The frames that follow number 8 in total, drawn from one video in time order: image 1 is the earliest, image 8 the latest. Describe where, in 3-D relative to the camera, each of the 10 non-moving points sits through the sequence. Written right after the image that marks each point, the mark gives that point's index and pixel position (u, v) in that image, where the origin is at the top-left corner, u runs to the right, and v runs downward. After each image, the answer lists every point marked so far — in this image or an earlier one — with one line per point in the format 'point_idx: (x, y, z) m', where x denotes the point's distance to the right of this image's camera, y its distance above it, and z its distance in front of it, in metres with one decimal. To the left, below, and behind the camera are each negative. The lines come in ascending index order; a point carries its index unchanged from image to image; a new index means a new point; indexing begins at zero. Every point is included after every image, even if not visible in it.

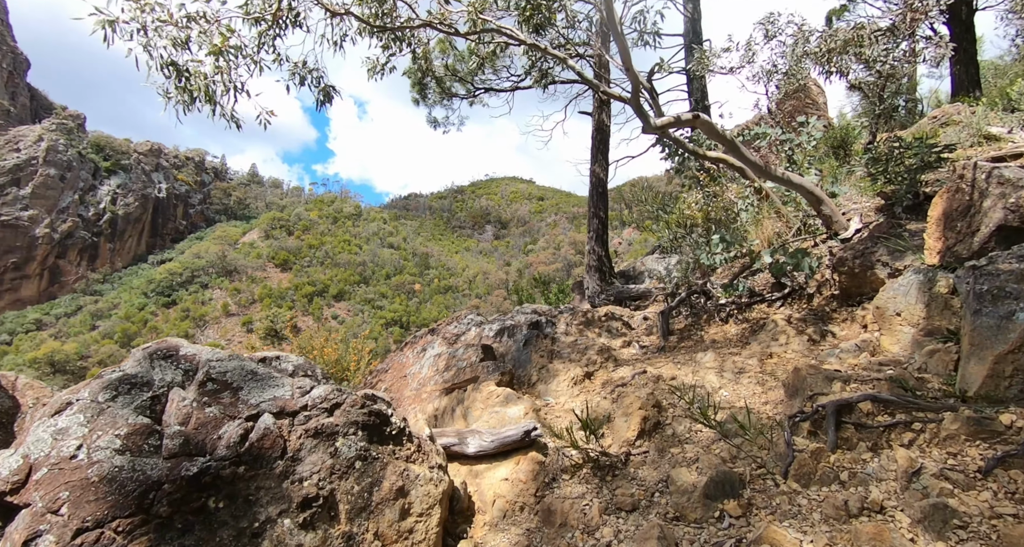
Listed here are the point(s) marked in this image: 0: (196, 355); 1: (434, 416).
0: (-1.5, -0.4, +2.4) m
1: (-0.6, -1.1, +4.2) m
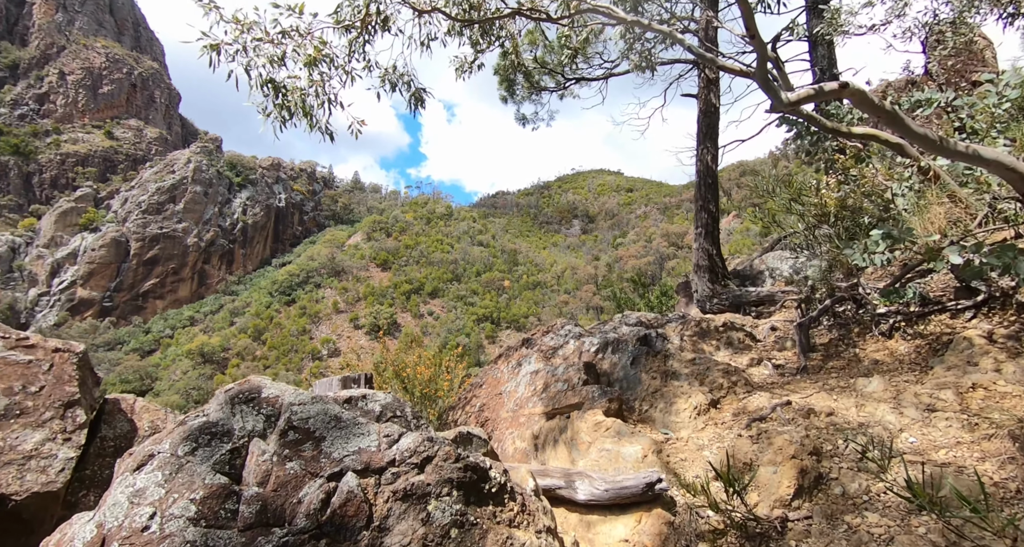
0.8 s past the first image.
0: (-1.0, -0.5, +2.2) m
1: (+0.2, -1.2, +3.8) m
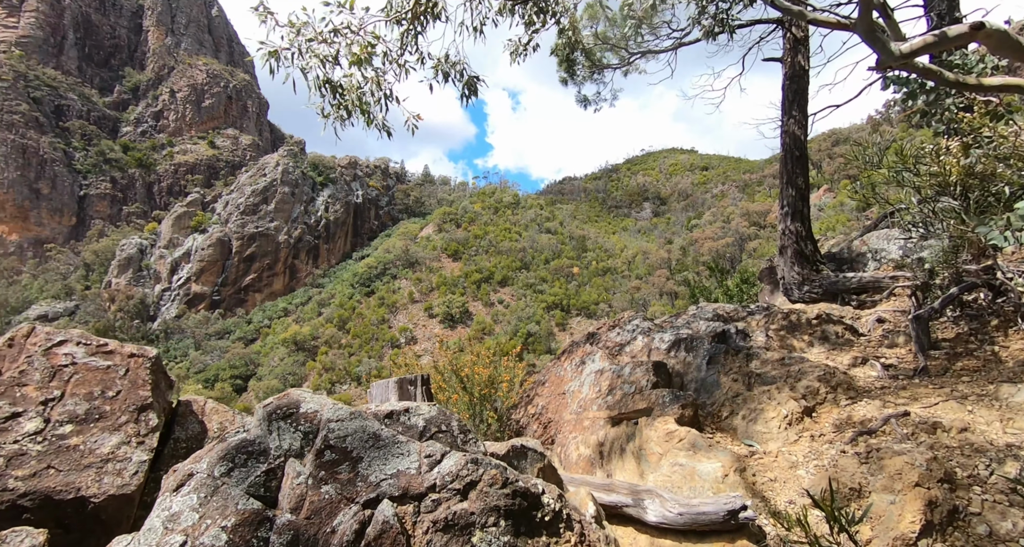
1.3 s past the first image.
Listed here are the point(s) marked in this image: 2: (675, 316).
0: (-0.8, -0.5, +2.1) m
1: (+0.6, -1.2, +3.5) m
2: (+1.6, -0.5, +5.2) m
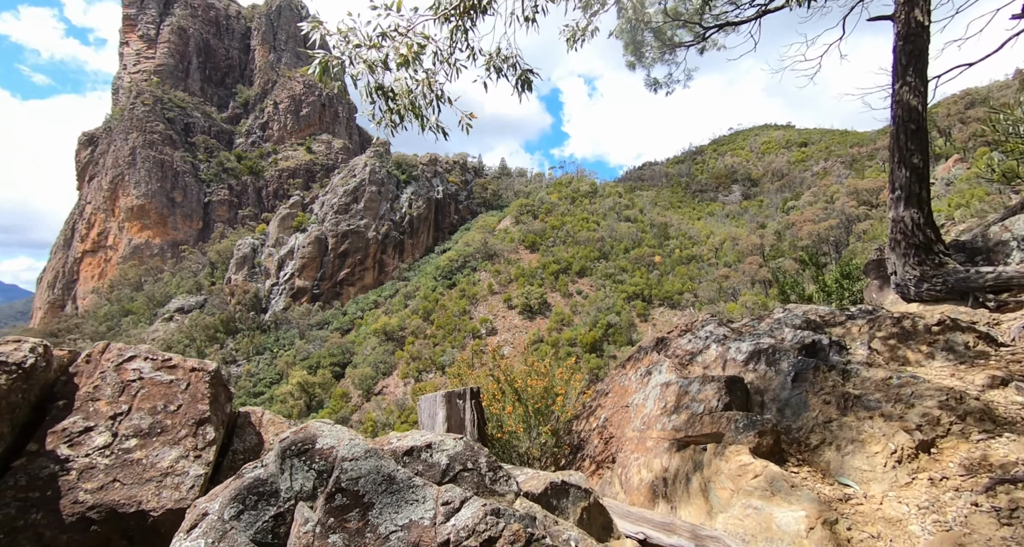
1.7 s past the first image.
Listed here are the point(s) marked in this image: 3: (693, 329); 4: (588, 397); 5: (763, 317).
0: (-0.7, -0.6, +1.9) m
1: (+0.9, -1.2, +3.1) m
2: (+2.2, -0.5, +4.6) m
3: (+1.6, -0.5, +4.7) m
4: (+0.7, -1.1, +4.9) m
5: (+2.3, -0.4, +4.8) m
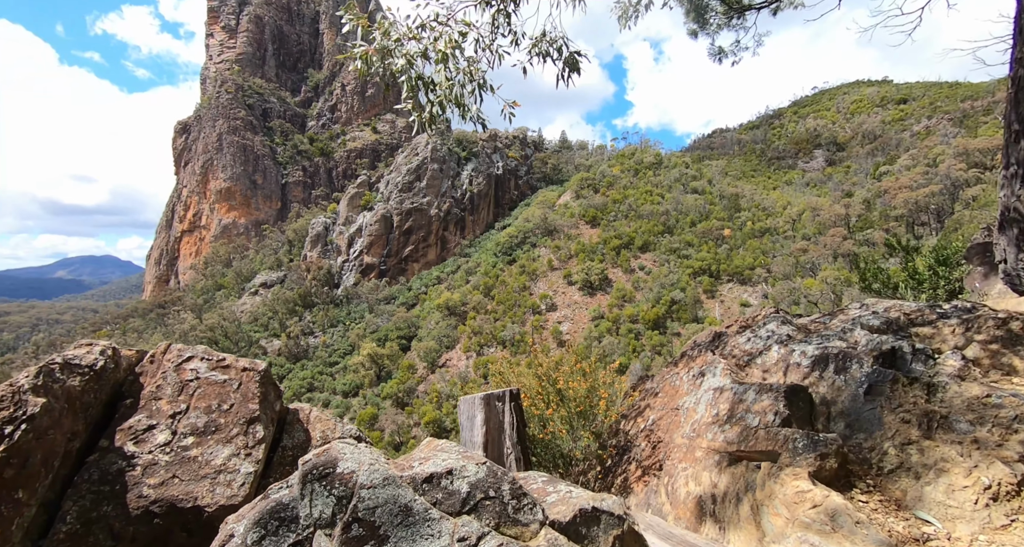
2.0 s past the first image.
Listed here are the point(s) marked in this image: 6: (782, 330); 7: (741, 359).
0: (-0.6, -0.7, +1.9) m
1: (+1.1, -1.3, +3.0) m
2: (+2.5, -0.4, +4.3) m
3: (+2.0, -0.4, +4.4) m
4: (+1.1, -1.1, +4.7) m
5: (+2.7, -0.3, +4.4) m
6: (+2.1, -0.4, +4.2) m
7: (+1.8, -0.7, +4.1) m
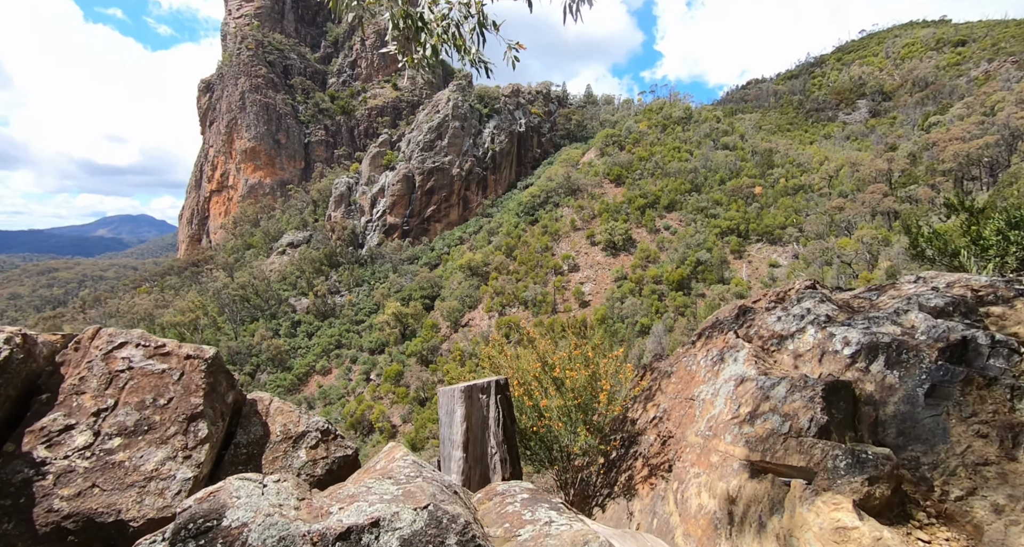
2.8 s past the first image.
0: (-0.7, -0.7, +1.4) m
1: (+1.0, -1.1, +2.5) m
2: (+2.5, -0.2, +3.6) m
3: (+2.0, -0.2, +3.8) m
4: (+1.1, -0.8, +4.2) m
5: (+2.7, -0.1, +3.8) m
6: (+2.1, -0.2, +3.6) m
7: (+1.7, -0.5, +3.5) m
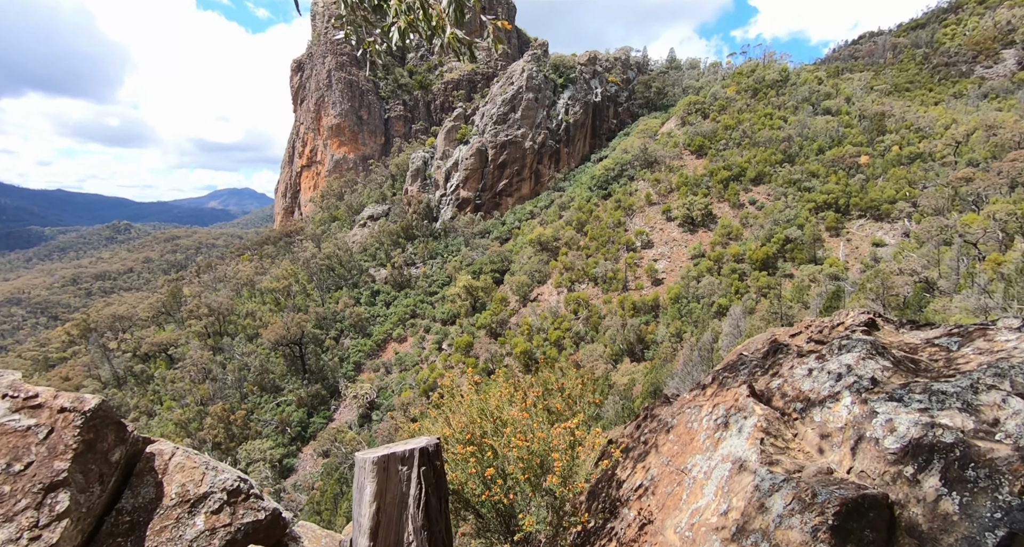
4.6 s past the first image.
0: (-1.3, -1.0, +1.0) m
1: (+0.5, -1.4, +1.8) m
2: (+2.2, -0.4, +2.7) m
3: (+1.7, -0.4, +2.9) m
4: (+0.9, -1.0, +3.5) m
5: (+2.4, -0.4, +2.8) m
6: (+1.8, -0.5, +2.7) m
7: (+1.4, -0.7, +2.7) m
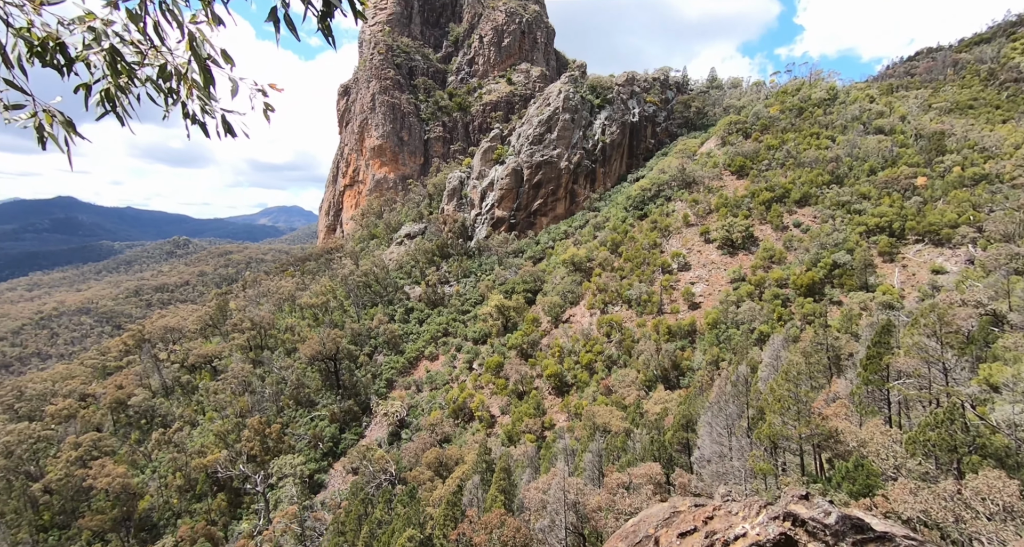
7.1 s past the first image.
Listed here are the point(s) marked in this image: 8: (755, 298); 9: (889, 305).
0: (-1.8, -1.0, +0.3) m
1: (+0.1, -1.5, +0.9) m
2: (+1.8, -0.6, +1.8) m
3: (+1.3, -0.6, +2.0) m
4: (+0.5, -1.2, +2.6) m
5: (+2.0, -0.5, +1.8) m
6: (+1.3, -0.7, +1.8) m
7: (+1.0, -0.9, +1.8) m
8: (+8.0, -1.0, +18.0) m
9: (+10.9, -0.9, +15.3) m
